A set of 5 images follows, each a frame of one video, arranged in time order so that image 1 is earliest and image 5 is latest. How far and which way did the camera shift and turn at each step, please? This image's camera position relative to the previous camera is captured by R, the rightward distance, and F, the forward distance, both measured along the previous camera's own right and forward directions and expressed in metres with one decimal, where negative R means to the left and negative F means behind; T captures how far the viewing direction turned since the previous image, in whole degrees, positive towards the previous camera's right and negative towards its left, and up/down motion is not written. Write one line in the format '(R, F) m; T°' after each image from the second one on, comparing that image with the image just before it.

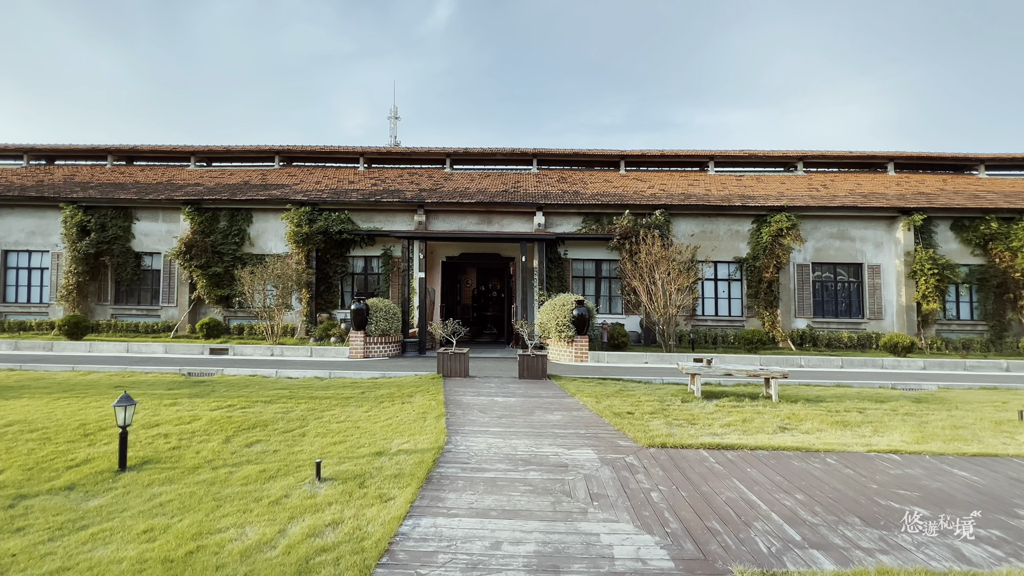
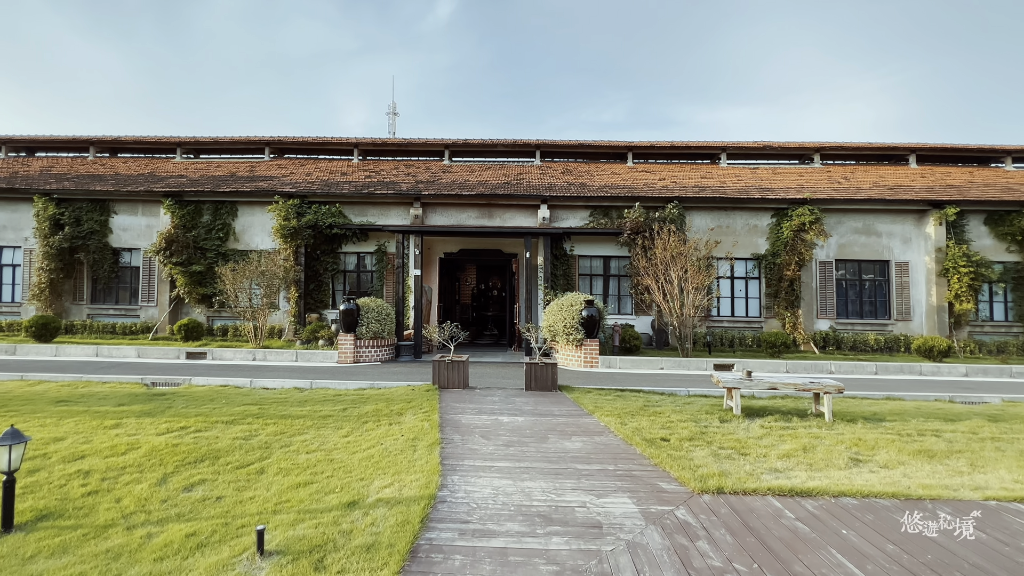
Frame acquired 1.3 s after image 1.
(-0.1, +0.9) m; 0°
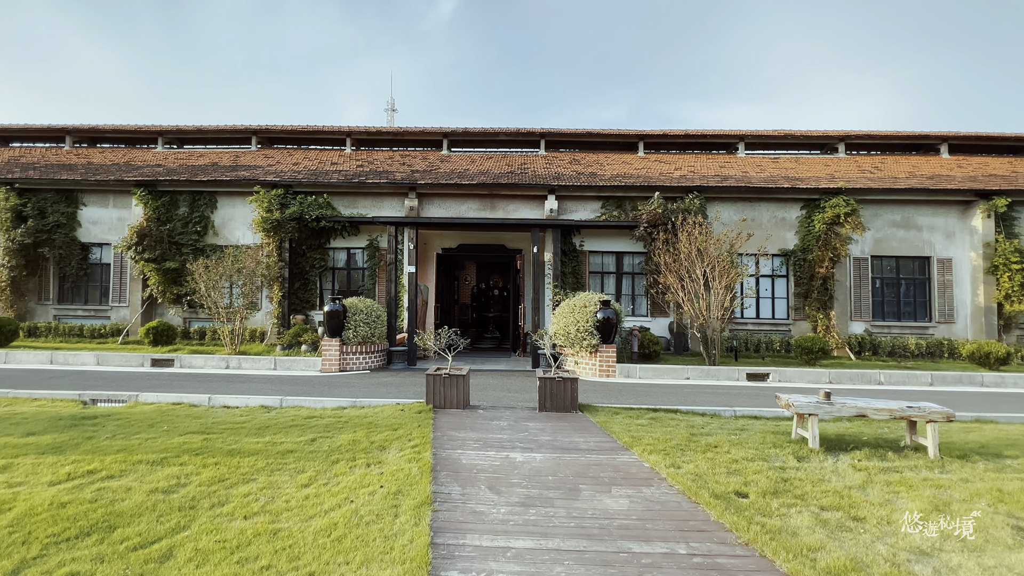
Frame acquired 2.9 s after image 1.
(-0.1, +1.1) m; 0°
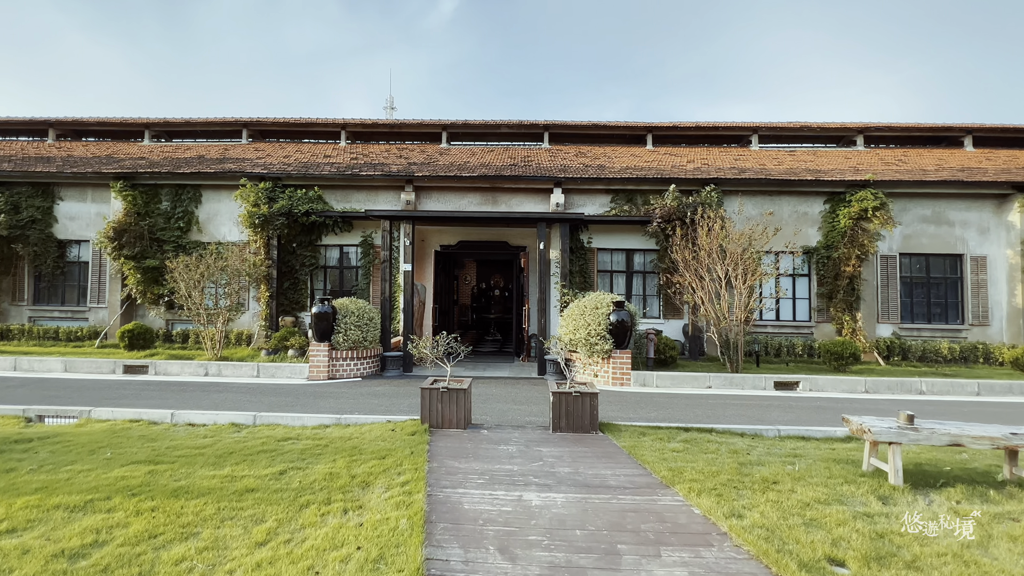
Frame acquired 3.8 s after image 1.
(-0.1, +0.7) m; 0°
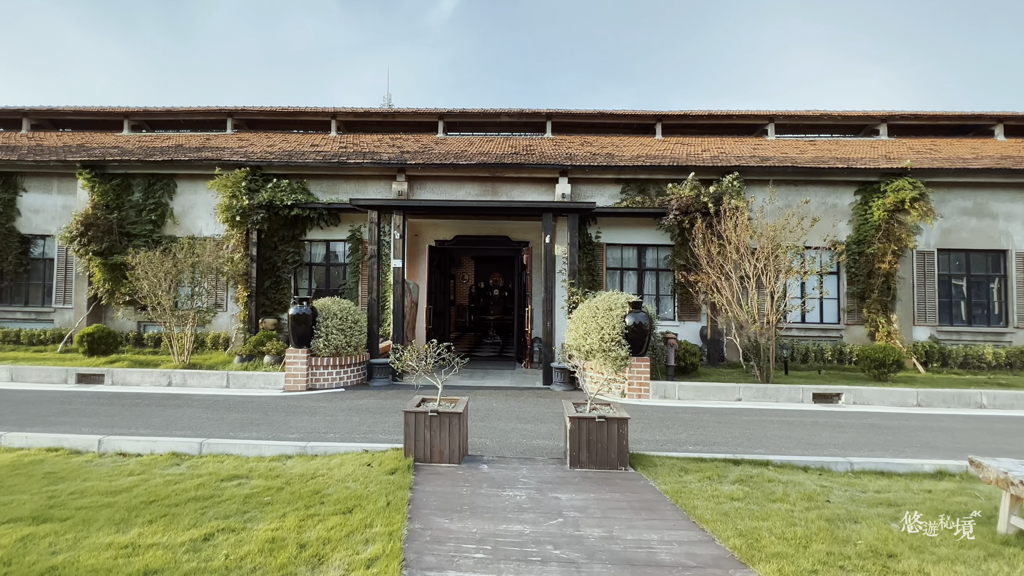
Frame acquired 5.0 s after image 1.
(-0.1, +0.9) m; 0°
